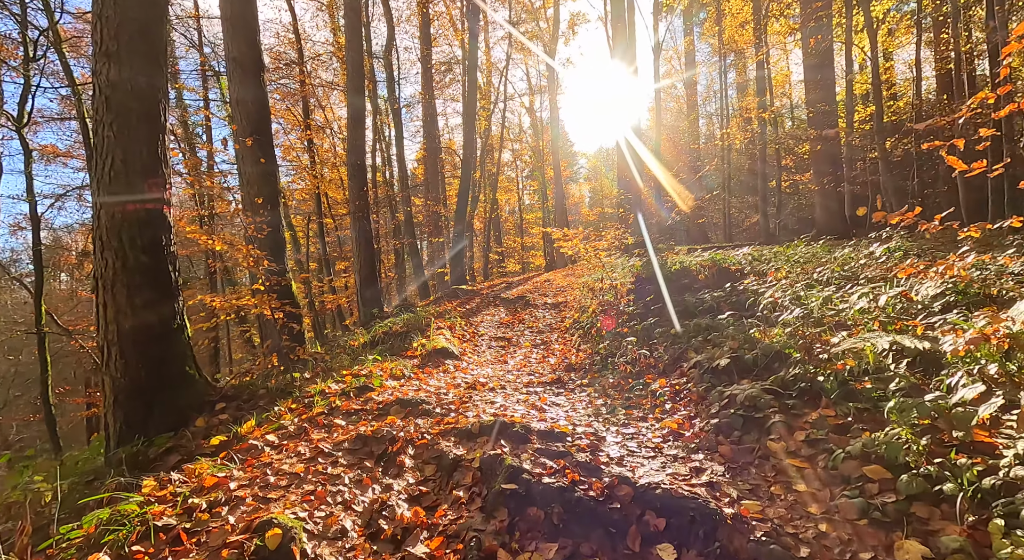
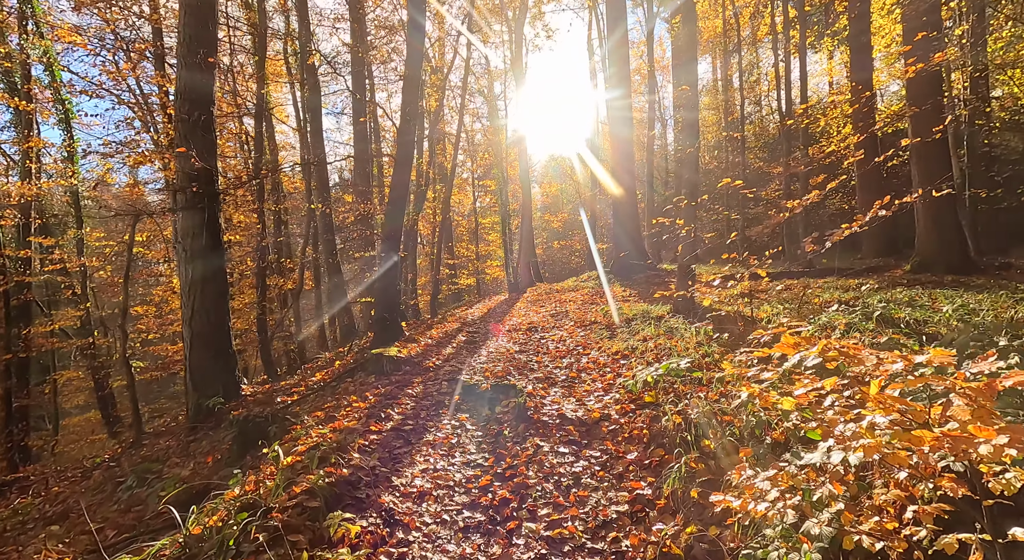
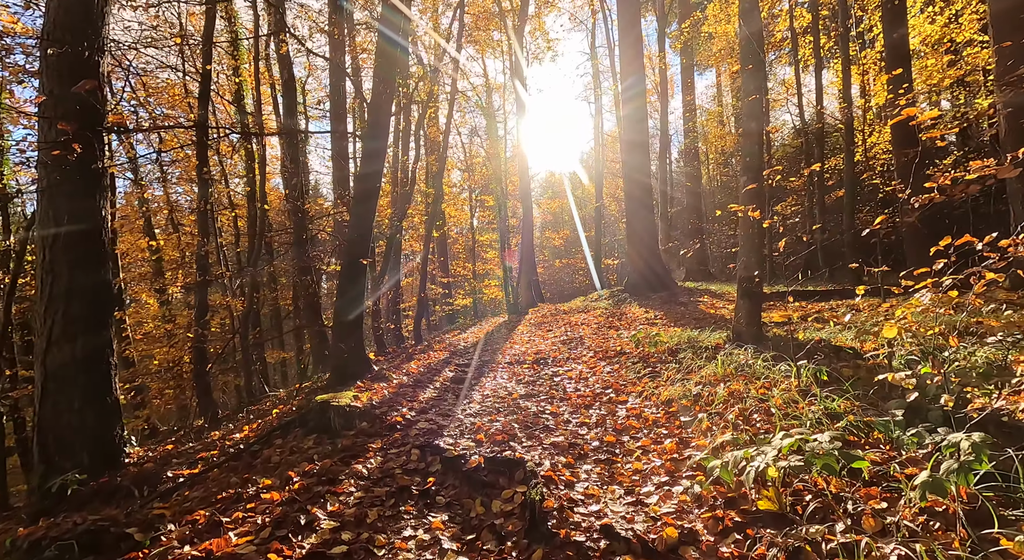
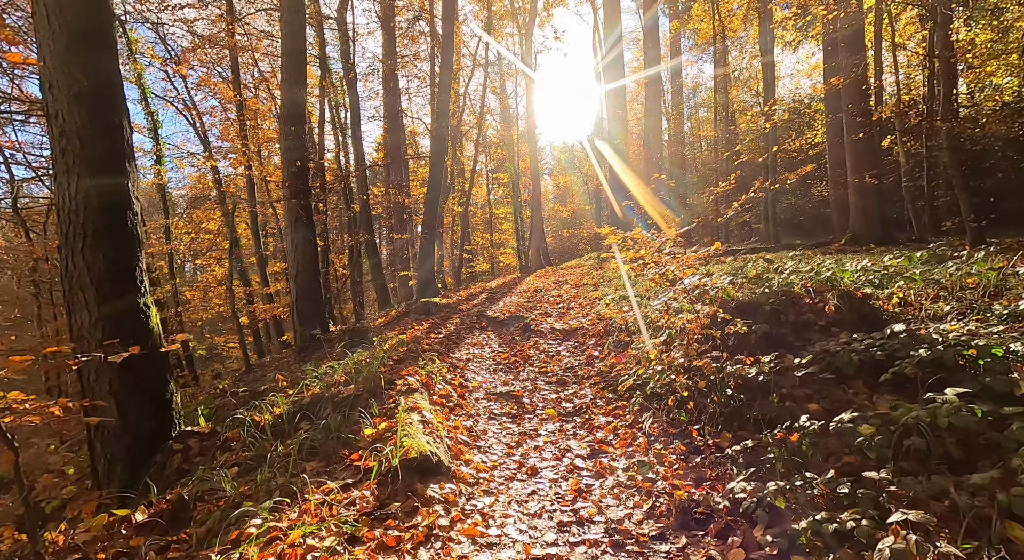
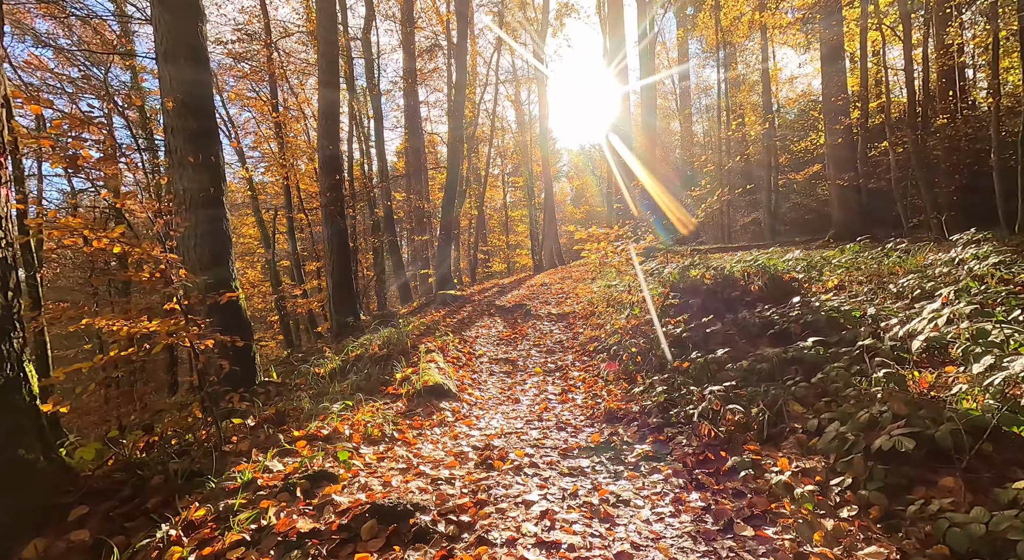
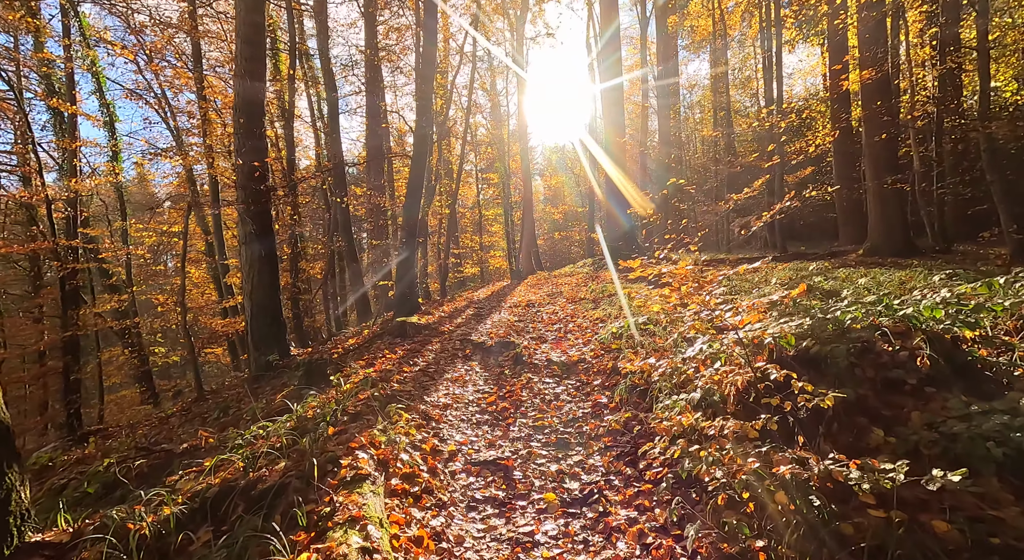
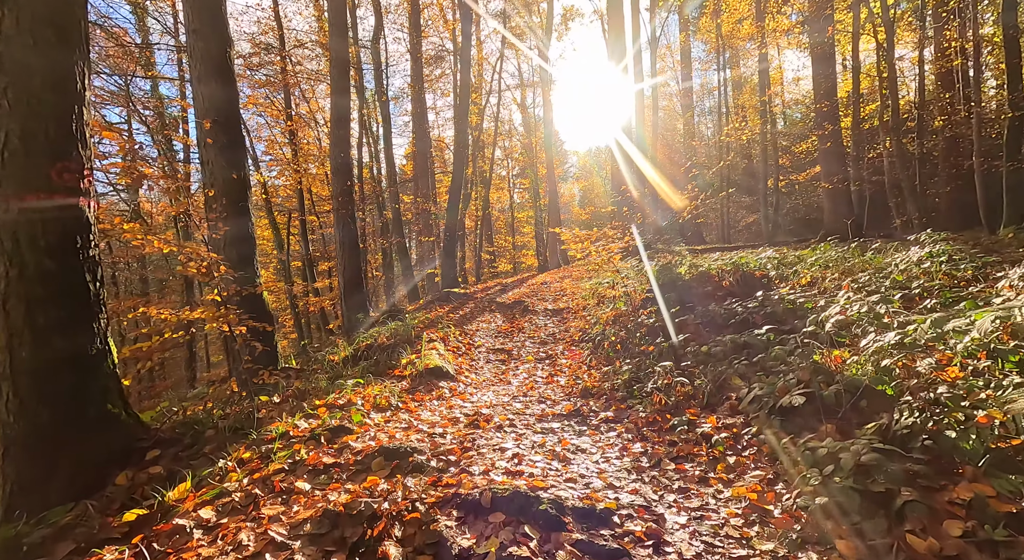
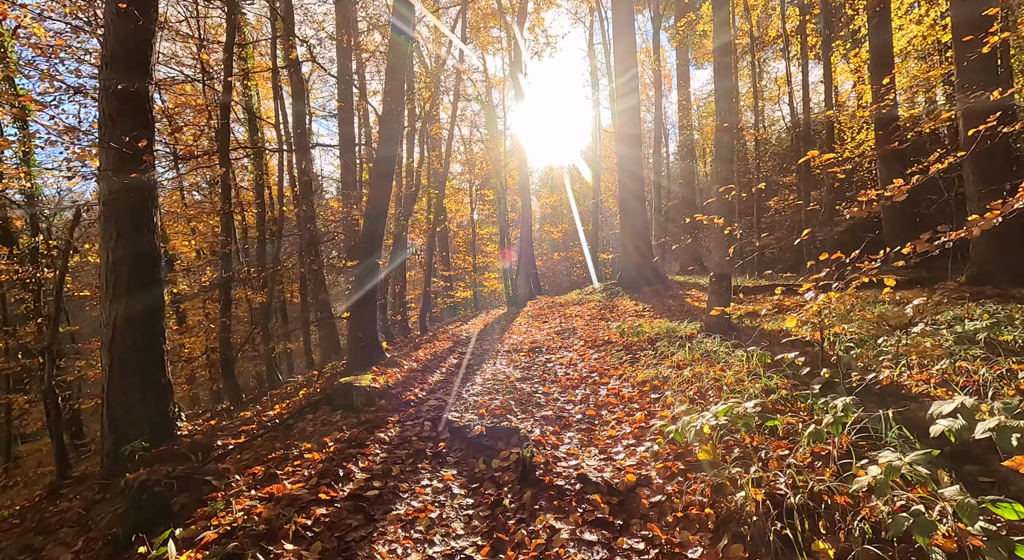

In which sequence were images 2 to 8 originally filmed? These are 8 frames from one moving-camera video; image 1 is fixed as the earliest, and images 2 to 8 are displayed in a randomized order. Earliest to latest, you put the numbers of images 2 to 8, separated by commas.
7, 5, 4, 6, 2, 8, 3
